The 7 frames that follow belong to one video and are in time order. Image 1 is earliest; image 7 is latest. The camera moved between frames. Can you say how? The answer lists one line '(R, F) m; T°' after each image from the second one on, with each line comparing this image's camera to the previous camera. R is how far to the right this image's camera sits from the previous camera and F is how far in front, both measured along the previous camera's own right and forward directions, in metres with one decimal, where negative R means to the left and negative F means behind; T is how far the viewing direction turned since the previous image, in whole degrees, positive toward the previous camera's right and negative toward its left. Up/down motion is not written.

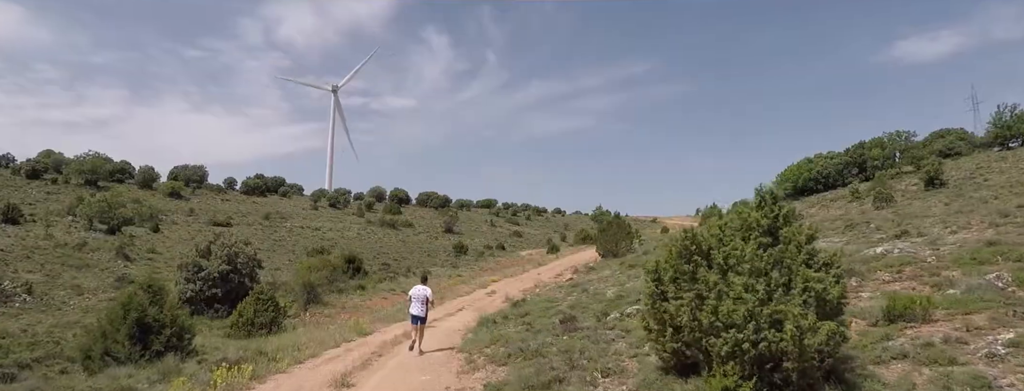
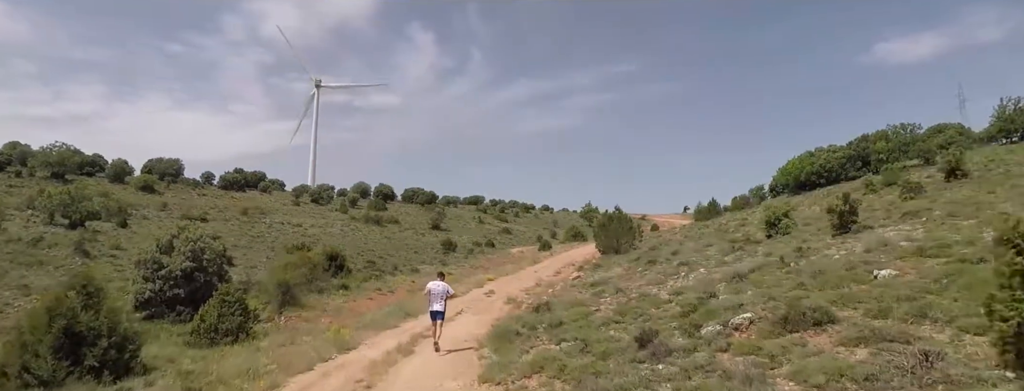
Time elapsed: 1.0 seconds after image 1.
(-0.9, +3.5) m; +1°
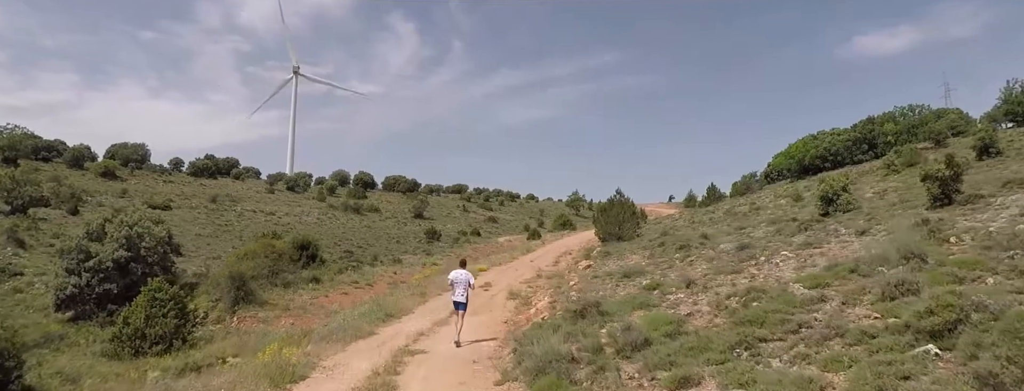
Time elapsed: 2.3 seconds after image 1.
(-0.8, +4.7) m; +2°
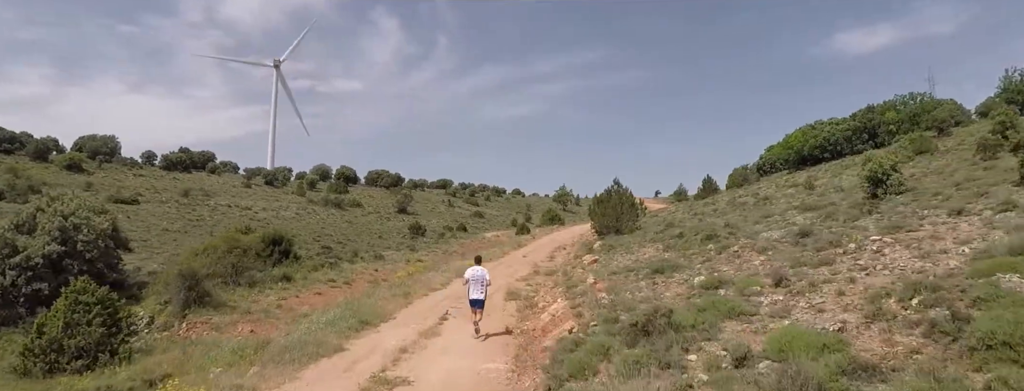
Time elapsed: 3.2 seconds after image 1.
(-0.5, +3.2) m; +1°
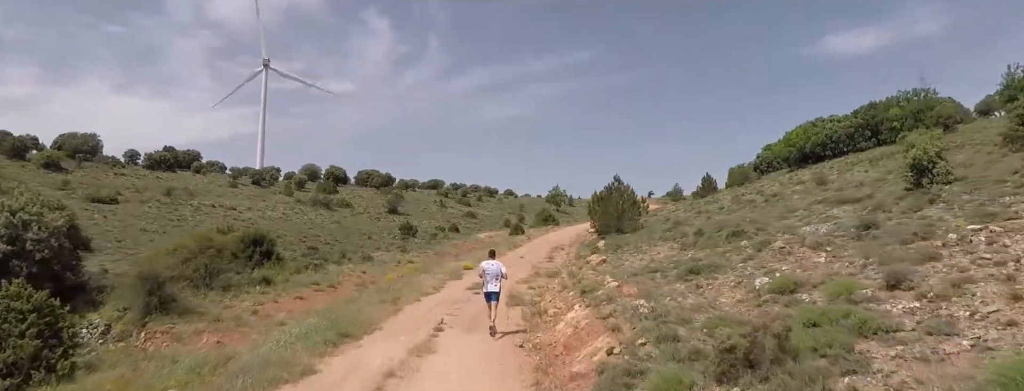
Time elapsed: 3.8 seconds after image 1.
(-0.3, +2.1) m; +1°
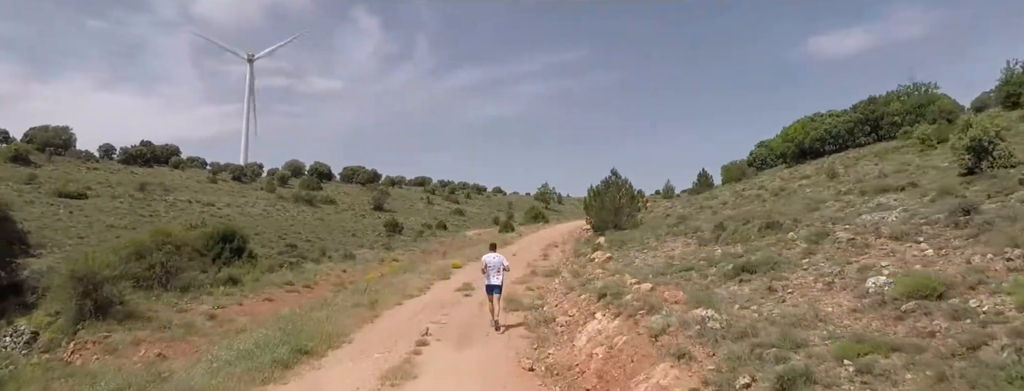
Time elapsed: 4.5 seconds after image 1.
(-0.3, +2.4) m; +1°
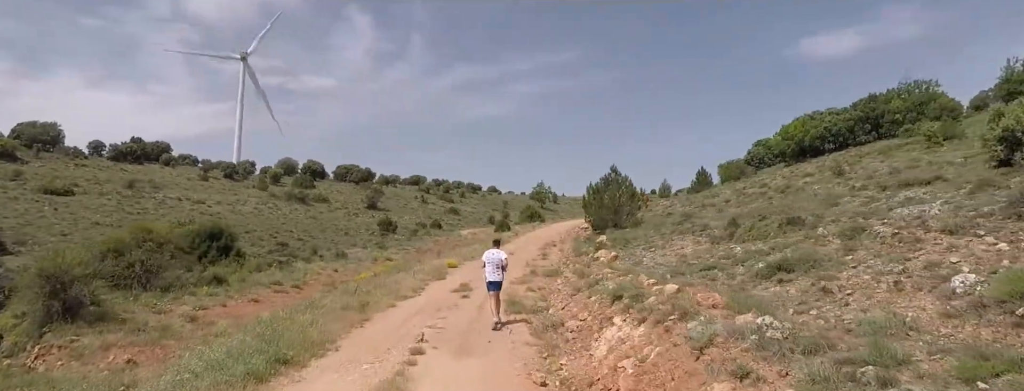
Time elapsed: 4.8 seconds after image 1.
(-0.2, +1.0) m; +1°
